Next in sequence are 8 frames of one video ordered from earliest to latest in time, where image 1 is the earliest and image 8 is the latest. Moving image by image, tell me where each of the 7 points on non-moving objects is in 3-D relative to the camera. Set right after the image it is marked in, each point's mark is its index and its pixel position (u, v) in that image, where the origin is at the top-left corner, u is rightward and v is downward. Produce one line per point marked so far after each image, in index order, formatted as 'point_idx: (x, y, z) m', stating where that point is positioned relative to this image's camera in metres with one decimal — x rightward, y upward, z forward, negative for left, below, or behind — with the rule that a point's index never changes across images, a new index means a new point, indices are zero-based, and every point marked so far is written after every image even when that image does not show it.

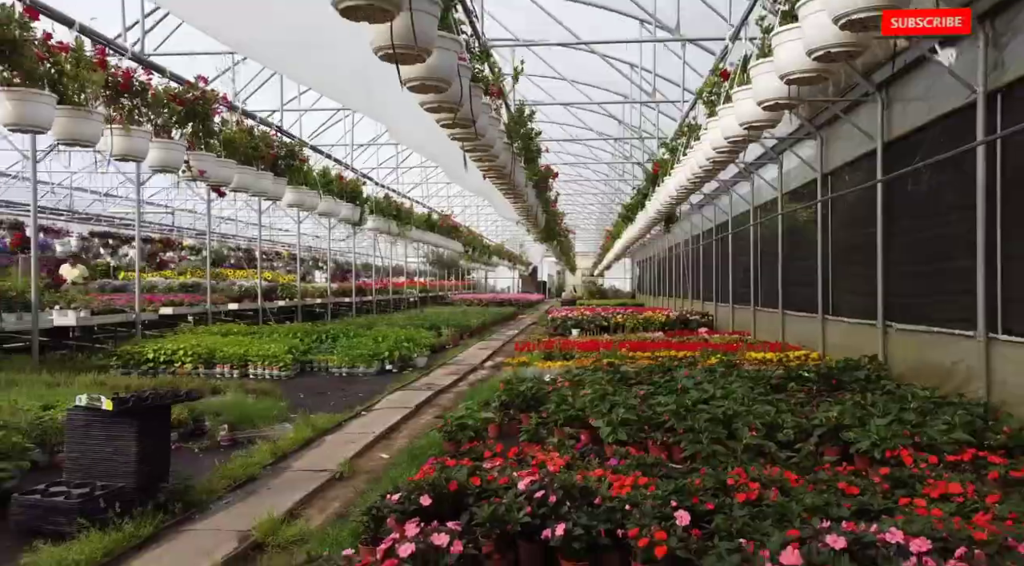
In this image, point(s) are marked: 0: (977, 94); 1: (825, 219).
0: (+3.2, +1.3, +5.1) m
1: (+3.6, +0.7, +8.5) m
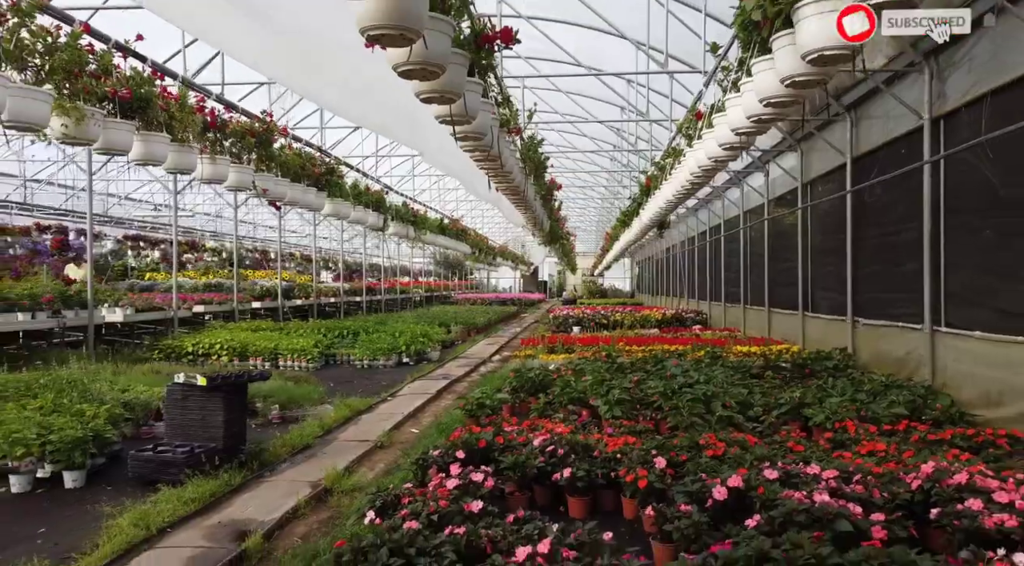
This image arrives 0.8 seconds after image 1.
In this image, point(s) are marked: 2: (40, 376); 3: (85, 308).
0: (+3.3, +1.3, +5.9) m
1: (+3.7, +0.7, +9.3) m
2: (-3.4, -0.7, +5.4) m
3: (-4.8, -0.3, +8.4) m
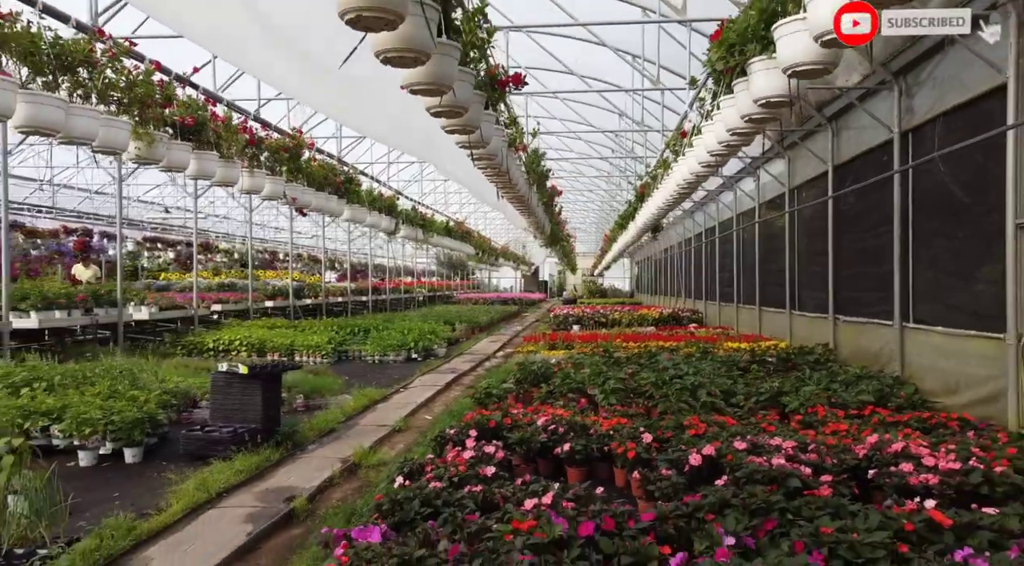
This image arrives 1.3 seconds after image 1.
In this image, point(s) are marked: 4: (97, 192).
0: (+3.3, +1.3, +6.4) m
1: (+3.7, +0.7, +9.8) m
2: (-3.4, -0.7, +5.9) m
3: (-4.8, -0.3, +9.0) m
4: (-10.4, +2.3, +18.7) m
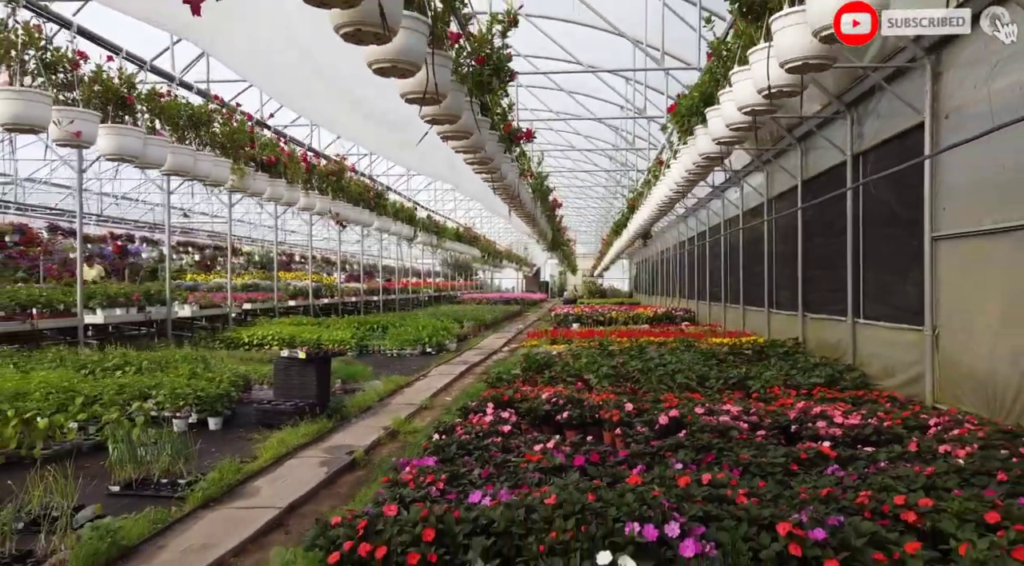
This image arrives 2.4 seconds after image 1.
0: (+3.4, +1.3, +7.5) m
1: (+3.8, +0.7, +10.9) m
2: (-3.3, -0.7, +7.0) m
3: (-4.7, -0.3, +10.1) m
4: (-10.3, +2.3, +19.8) m
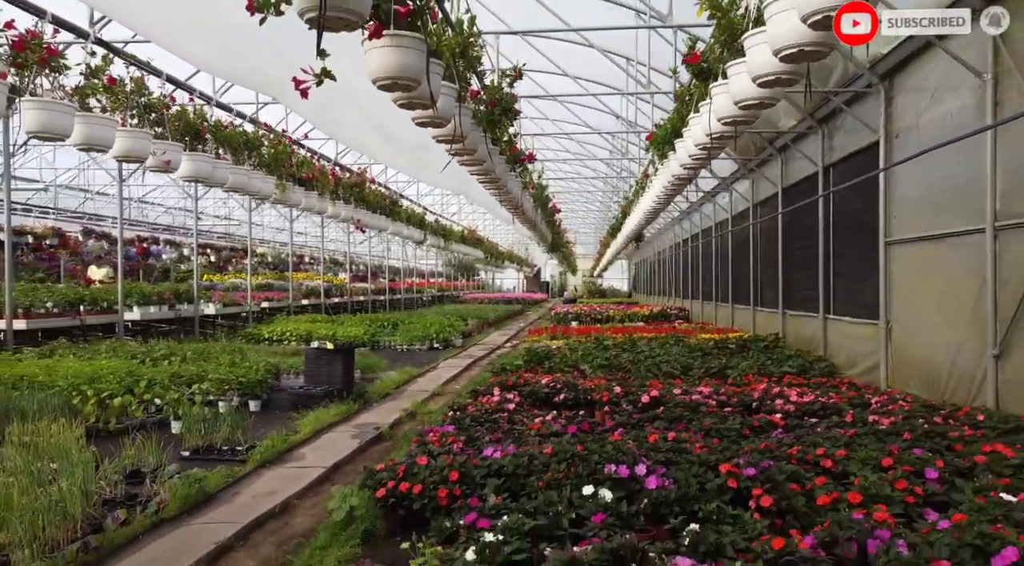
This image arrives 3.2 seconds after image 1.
0: (+3.5, +1.3, +8.3) m
1: (+3.8, +0.7, +11.7) m
2: (-3.3, -0.7, +7.8) m
3: (-4.7, -0.3, +10.9) m
4: (-10.3, +2.3, +20.6) m
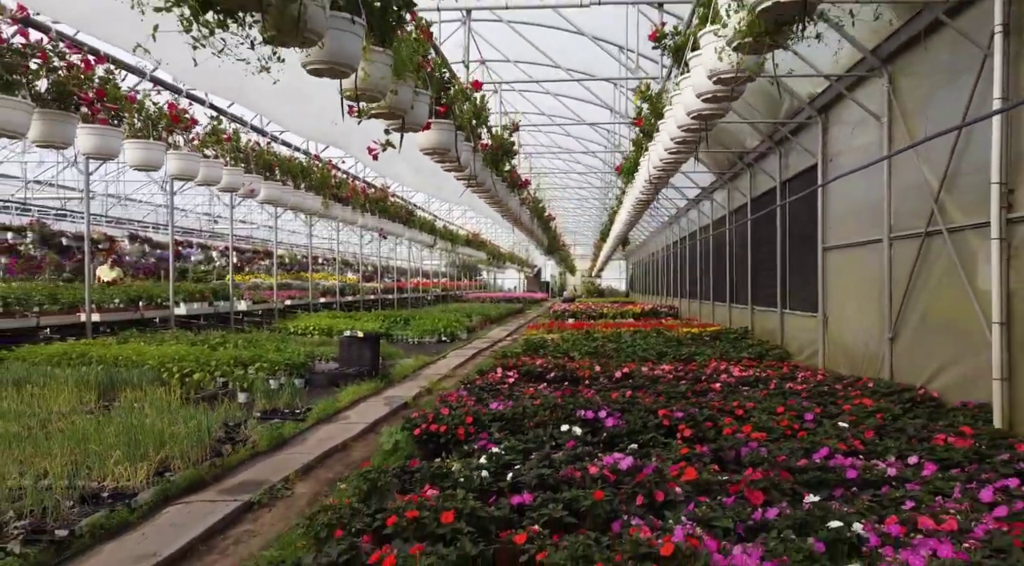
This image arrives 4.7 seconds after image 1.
0: (+3.5, +1.3, +9.6) m
1: (+3.8, +0.7, +13.0) m
2: (-3.3, -0.7, +9.1) m
3: (-4.7, -0.3, +12.2) m
4: (-10.3, +2.3, +22.0) m
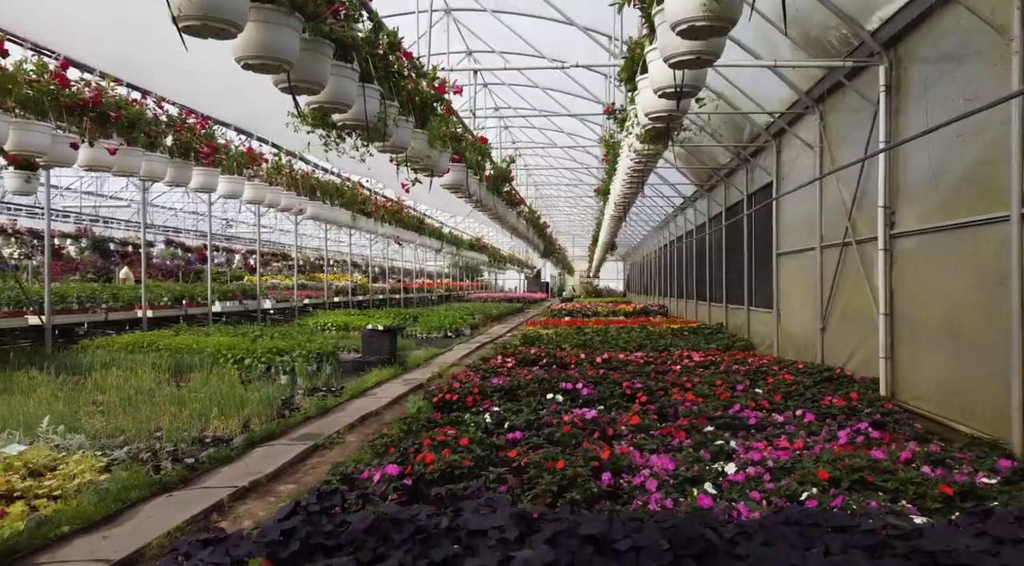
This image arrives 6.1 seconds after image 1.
0: (+3.4, +1.3, +10.9) m
1: (+3.8, +0.7, +14.3) m
2: (-3.3, -0.7, +10.5) m
3: (-4.7, -0.3, +13.5) m
4: (-10.3, +2.3, +23.3) m
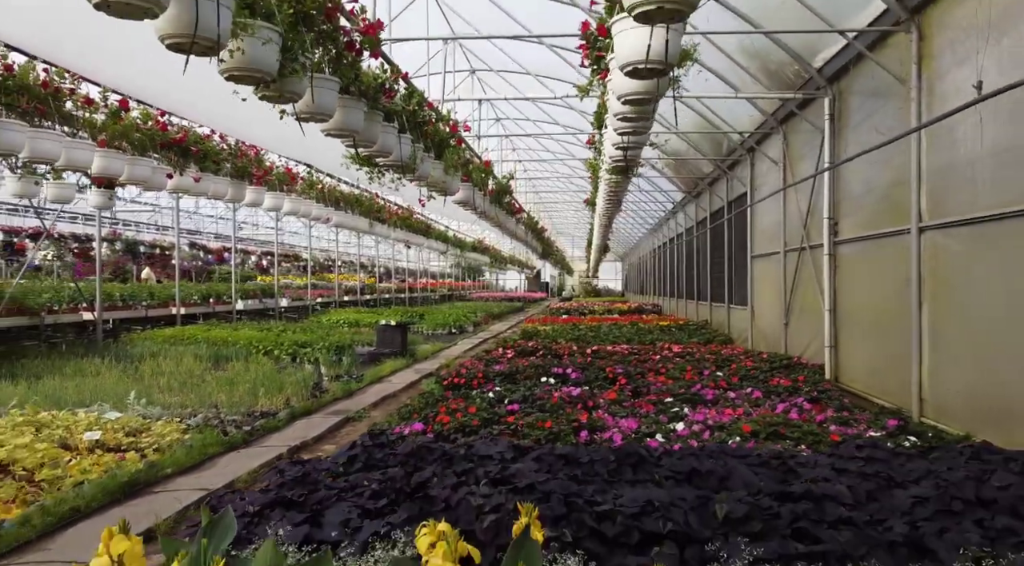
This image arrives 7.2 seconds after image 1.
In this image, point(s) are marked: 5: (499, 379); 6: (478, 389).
0: (+3.4, +1.3, +11.9) m
1: (+3.8, +0.7, +15.3) m
2: (-3.3, -0.7, +11.4) m
3: (-4.7, -0.3, +14.5) m
4: (-10.3, +2.3, +24.3) m
5: (-0.1, -0.9, +6.9) m
6: (-0.3, -0.9, +6.5) m
